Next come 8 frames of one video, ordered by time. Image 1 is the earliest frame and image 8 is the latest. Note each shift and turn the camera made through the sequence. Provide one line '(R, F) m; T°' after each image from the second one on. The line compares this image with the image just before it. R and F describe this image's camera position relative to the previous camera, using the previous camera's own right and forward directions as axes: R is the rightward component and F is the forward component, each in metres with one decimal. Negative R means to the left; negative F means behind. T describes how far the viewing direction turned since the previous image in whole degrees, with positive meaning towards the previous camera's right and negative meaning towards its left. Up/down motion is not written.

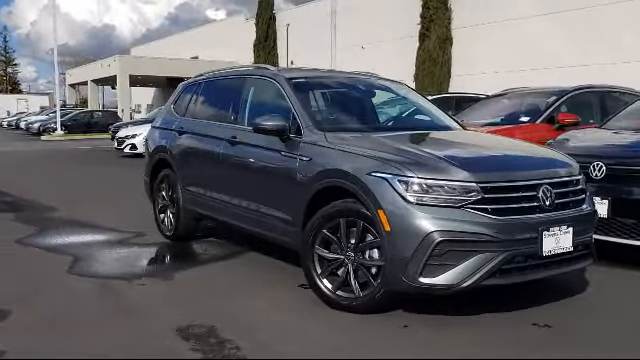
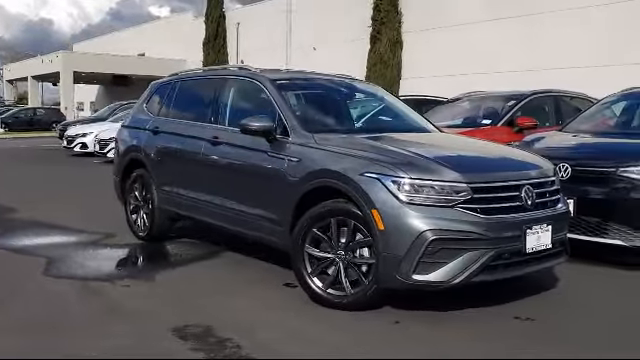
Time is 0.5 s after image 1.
(-0.4, -0.1) m; +5°
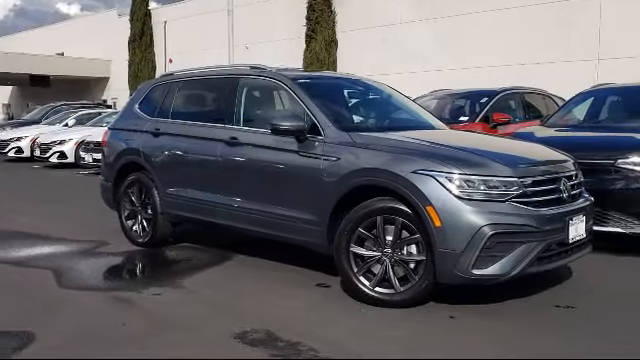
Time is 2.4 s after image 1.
(-1.0, +0.1) m; +7°
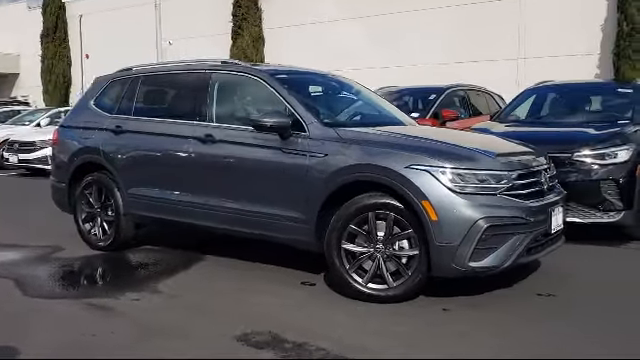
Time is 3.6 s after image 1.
(-0.6, +0.1) m; +8°
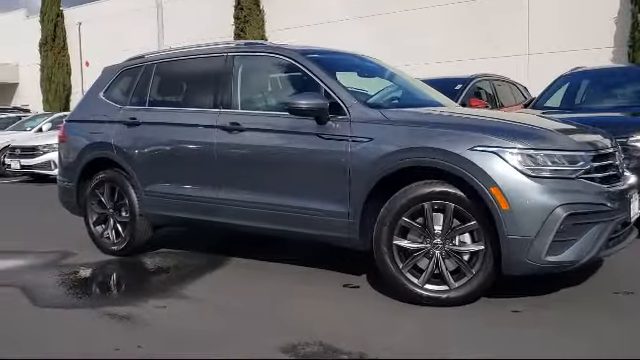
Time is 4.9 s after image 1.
(-0.3, +0.6) m; 0°
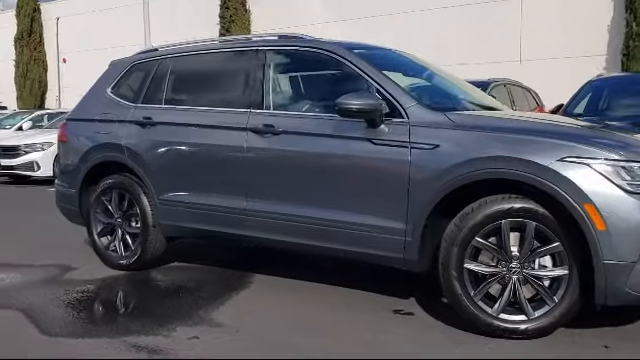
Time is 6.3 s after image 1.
(-0.5, +0.6) m; +2°
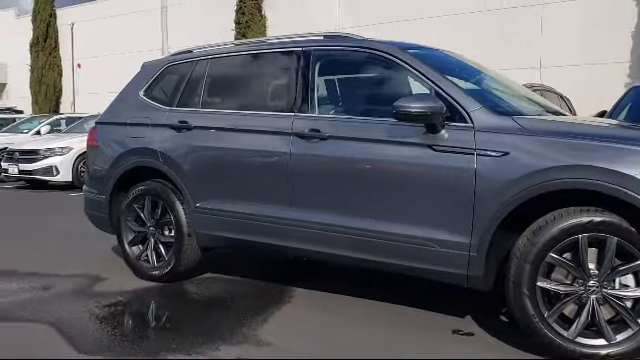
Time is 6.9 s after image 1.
(-0.3, +0.3) m; -1°
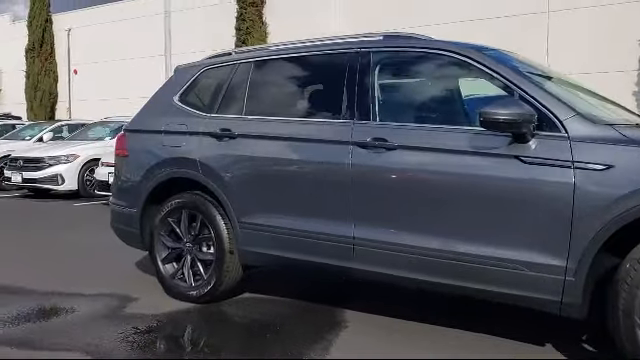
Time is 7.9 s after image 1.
(-0.5, +0.4) m; +1°
